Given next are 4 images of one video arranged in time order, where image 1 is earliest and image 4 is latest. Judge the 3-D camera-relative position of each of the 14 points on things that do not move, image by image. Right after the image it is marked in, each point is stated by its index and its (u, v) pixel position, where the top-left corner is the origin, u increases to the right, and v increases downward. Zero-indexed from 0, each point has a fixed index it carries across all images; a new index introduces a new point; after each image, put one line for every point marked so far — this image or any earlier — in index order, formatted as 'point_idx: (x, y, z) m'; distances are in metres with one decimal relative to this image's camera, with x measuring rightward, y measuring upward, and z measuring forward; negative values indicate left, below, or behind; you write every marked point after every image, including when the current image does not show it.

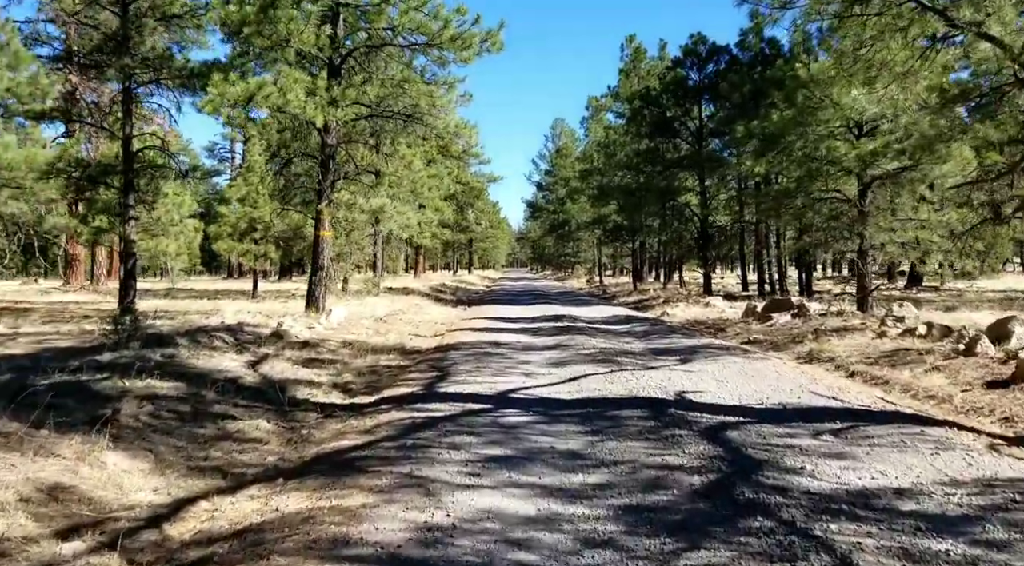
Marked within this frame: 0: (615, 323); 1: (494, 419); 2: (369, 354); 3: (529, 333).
0: (+2.2, -0.9, +17.1) m
1: (-0.2, -1.1, +6.4) m
2: (-2.2, -1.1, +12.2) m
3: (+0.3, -0.9, +14.6) m
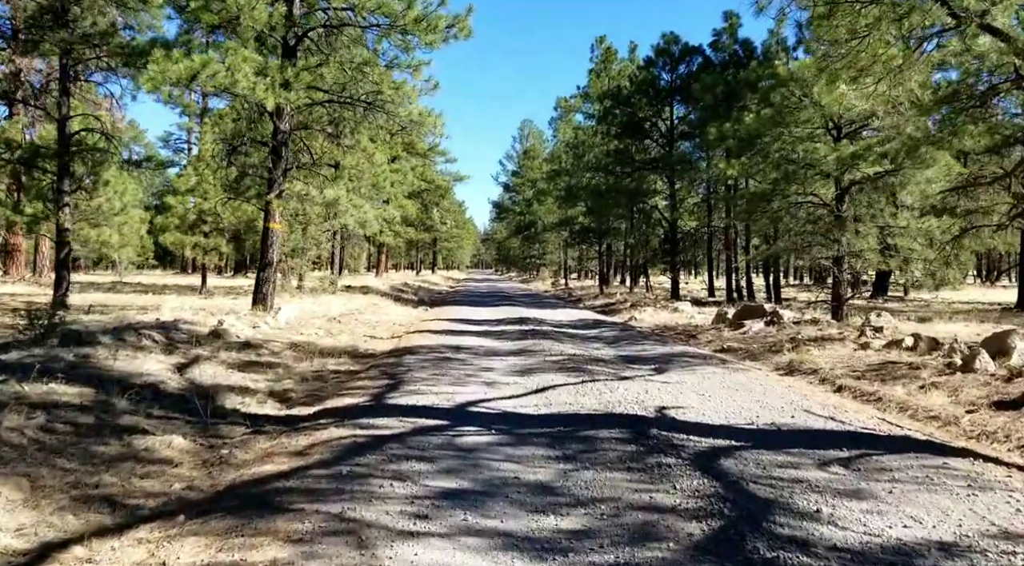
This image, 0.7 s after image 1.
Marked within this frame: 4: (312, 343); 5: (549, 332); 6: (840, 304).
0: (+1.5, -0.9, +16.4) m
1: (-0.4, -1.1, +5.5) m
2: (-2.8, -1.1, +11.3) m
3: (-0.4, -1.0, +13.8) m
4: (-3.2, -1.0, +12.6) m
5: (+0.7, -0.9, +14.9) m
6: (+6.6, -0.4, +15.7) m
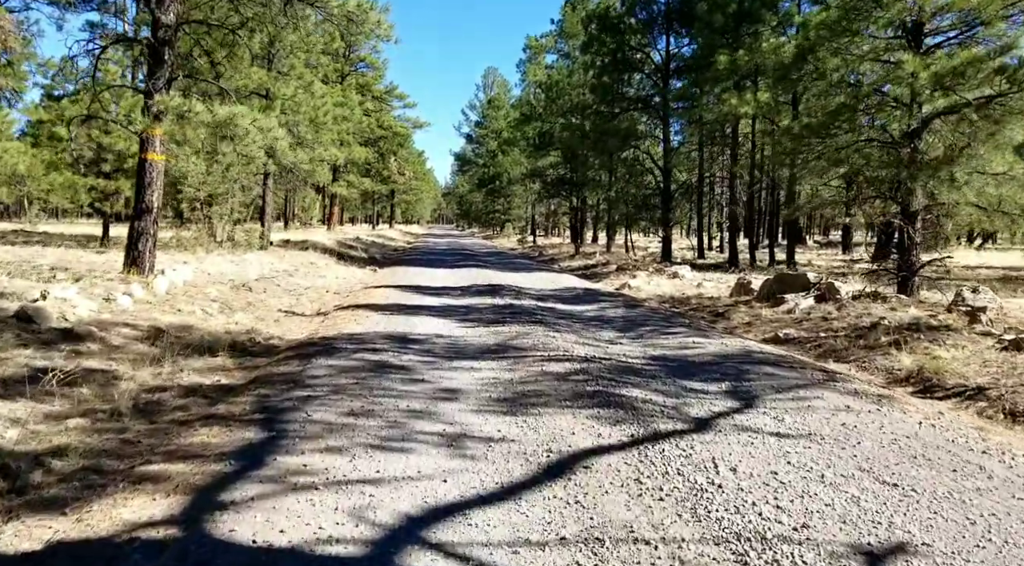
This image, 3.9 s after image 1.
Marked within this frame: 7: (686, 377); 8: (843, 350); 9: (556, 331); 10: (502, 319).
0: (+1.0, -0.3, +12.4) m
1: (-0.4, -1.0, +1.5) m
2: (-3.0, -0.7, +7.1) m
3: (-0.7, -0.4, +9.8) m
4: (-3.5, -0.5, +8.4) m
5: (+0.3, -0.4, +10.9) m
6: (+6.1, +0.1, +12.0) m
7: (+1.4, -0.7, +6.1) m
8: (+3.5, -0.7, +8.3) m
9: (+0.5, -0.5, +8.7) m
10: (-0.1, -0.4, +9.7) m
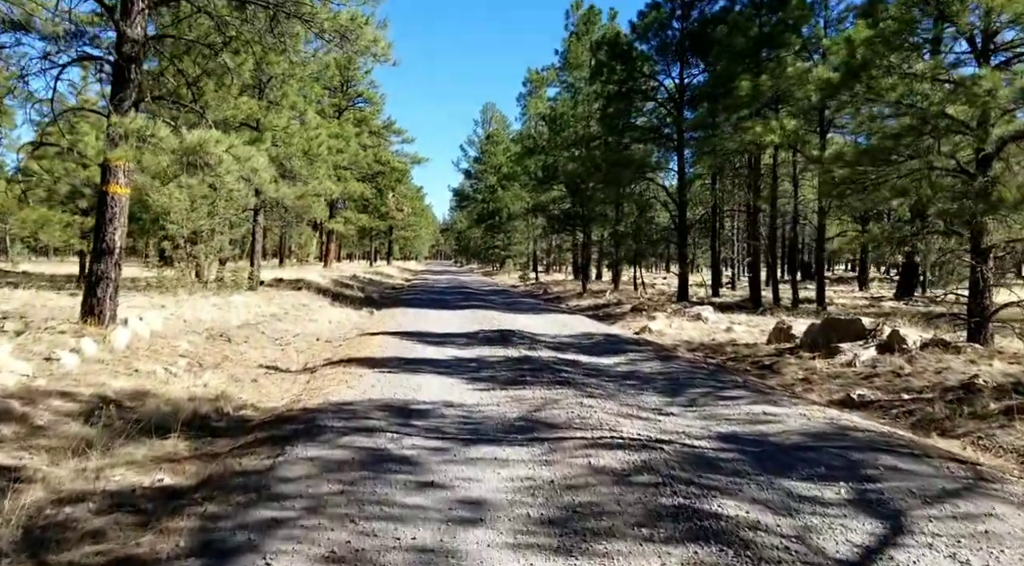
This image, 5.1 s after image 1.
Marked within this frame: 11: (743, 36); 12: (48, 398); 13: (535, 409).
0: (+1.2, -1.0, +10.9) m
1: (-0.2, -1.2, 0.0) m
2: (-2.8, -1.1, +5.6) m
3: (-0.5, -1.0, +8.2) m
4: (-3.3, -1.0, +6.9) m
5: (+0.5, -1.0, +9.4) m
6: (+6.3, -0.5, +10.5) m
7: (+1.6, -1.1, +4.5) m
8: (+3.7, -1.2, +6.7) m
9: (+0.7, -1.0, +7.2) m
10: (+0.1, -1.0, +8.2) m
11: (+5.6, +6.0, +19.1) m
12: (-3.7, -0.9, +6.3) m
13: (+0.2, -1.0, +6.5) m
